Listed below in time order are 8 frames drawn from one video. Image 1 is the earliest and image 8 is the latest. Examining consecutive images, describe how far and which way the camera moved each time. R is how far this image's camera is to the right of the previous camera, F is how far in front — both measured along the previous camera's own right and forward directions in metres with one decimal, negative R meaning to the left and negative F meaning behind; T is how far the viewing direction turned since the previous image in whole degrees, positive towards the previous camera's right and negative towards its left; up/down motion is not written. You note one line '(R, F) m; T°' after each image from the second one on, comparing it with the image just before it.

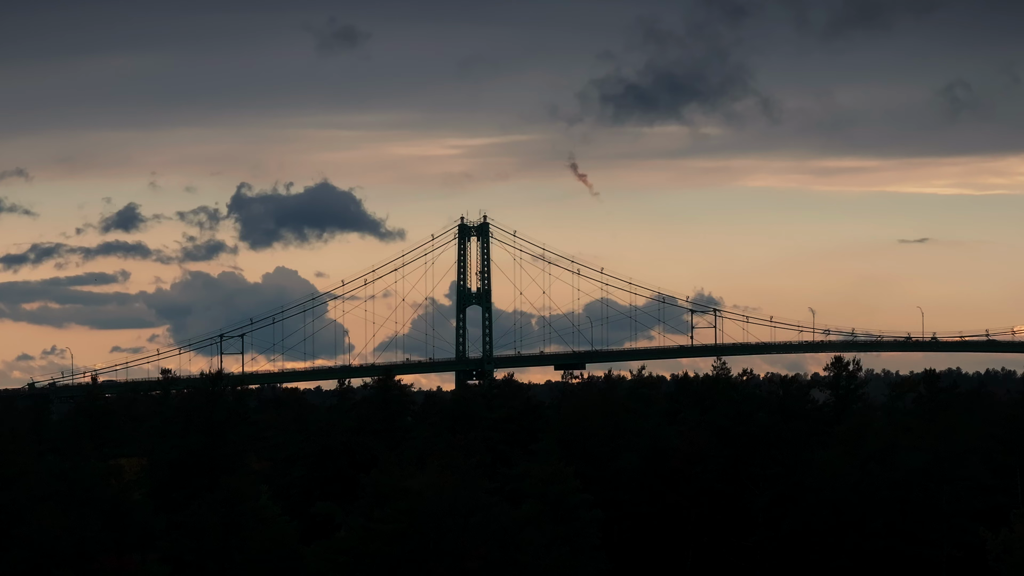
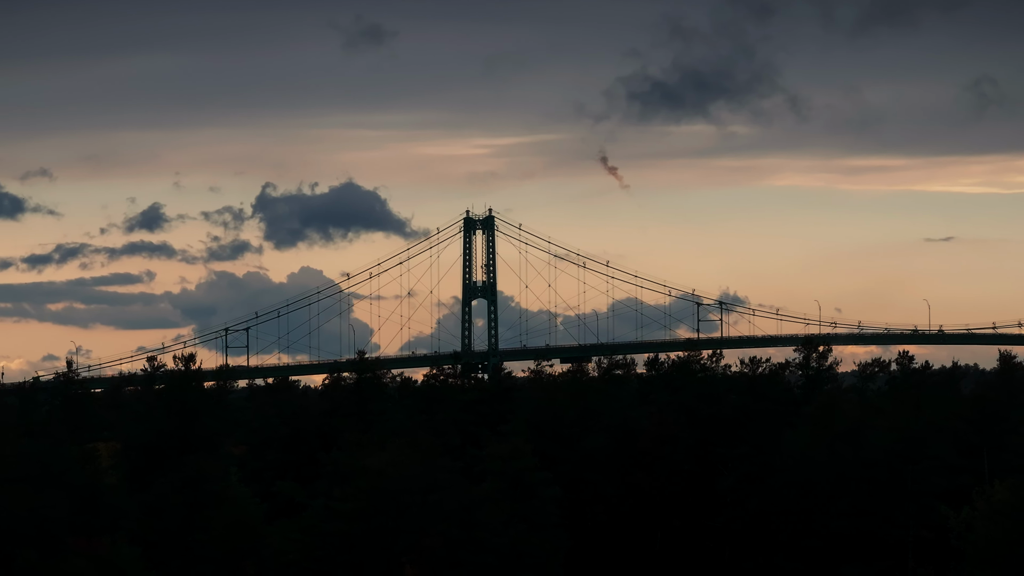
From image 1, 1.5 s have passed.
(+1.9, -0.1) m; 0°
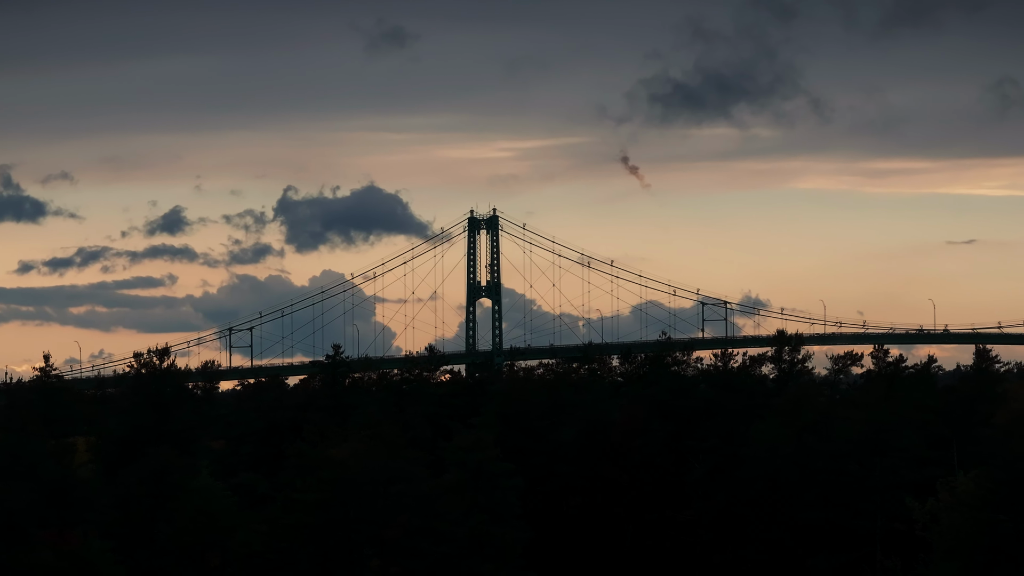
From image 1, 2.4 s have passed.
(+1.7, -0.1) m; 0°
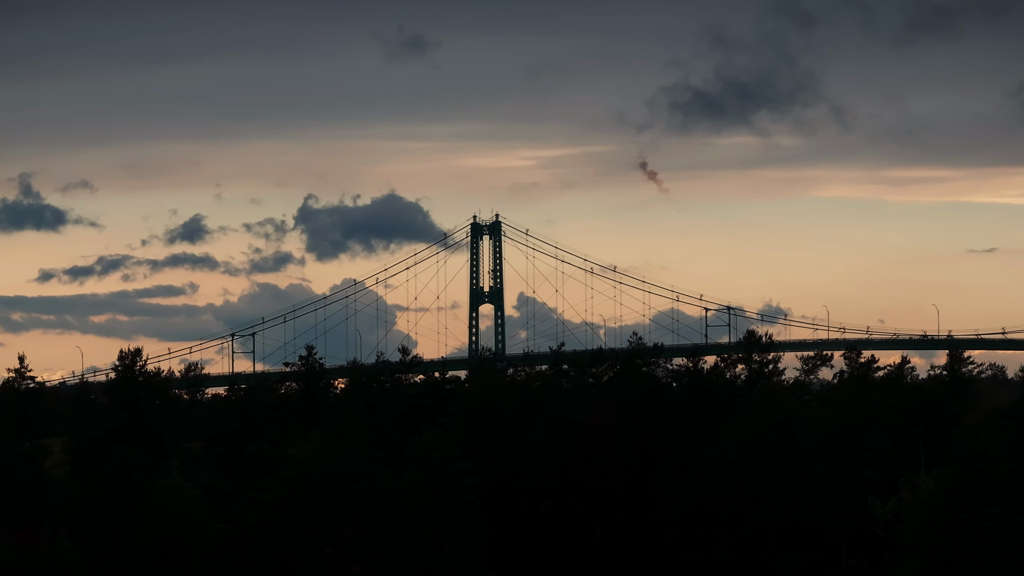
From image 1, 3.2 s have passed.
(+1.8, -0.1) m; 0°
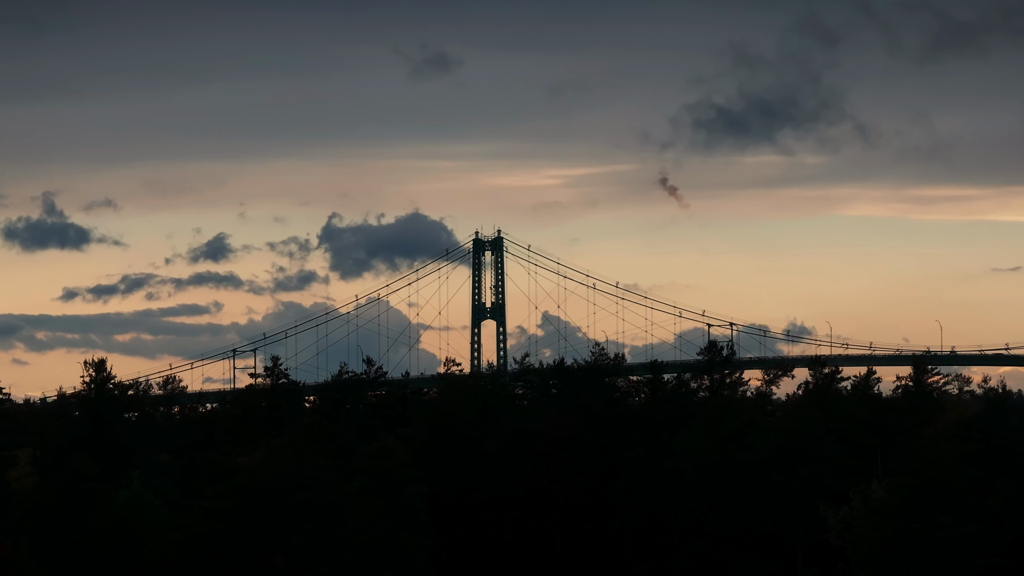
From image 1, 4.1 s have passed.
(+2.2, -0.2) m; 0°
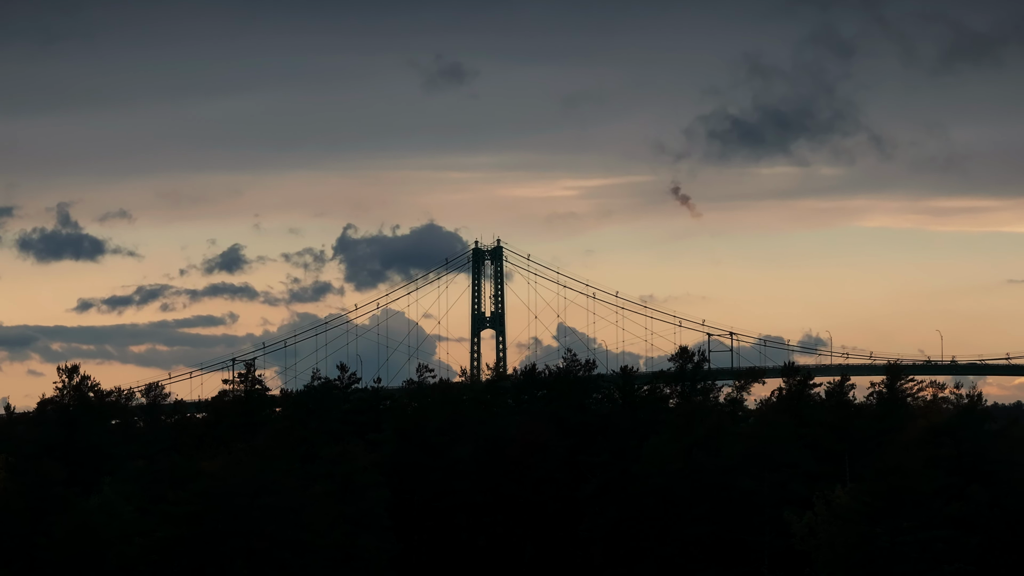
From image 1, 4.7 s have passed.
(+1.5, -0.1) m; 0°
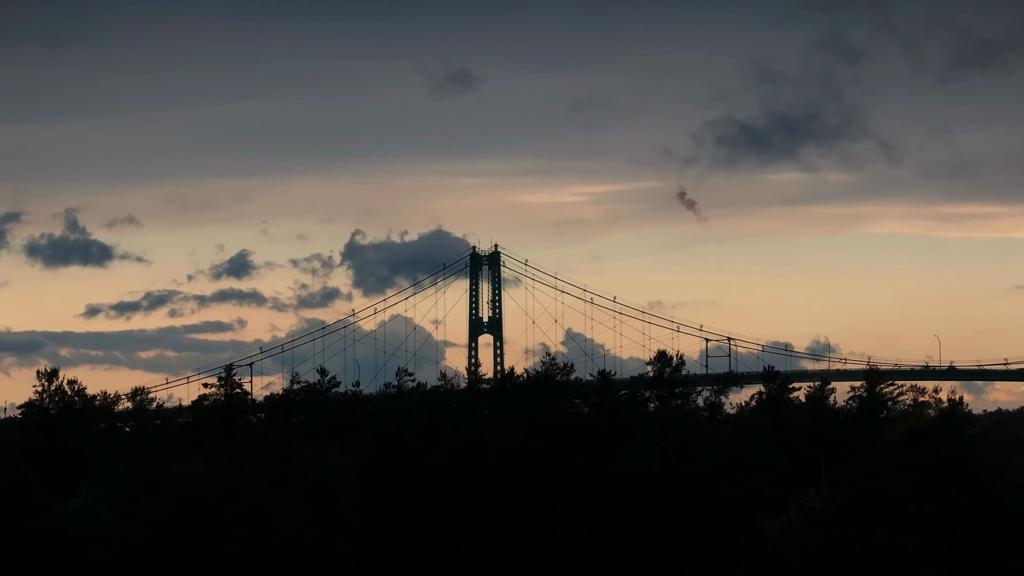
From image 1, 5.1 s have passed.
(+1.0, -0.1) m; 0°
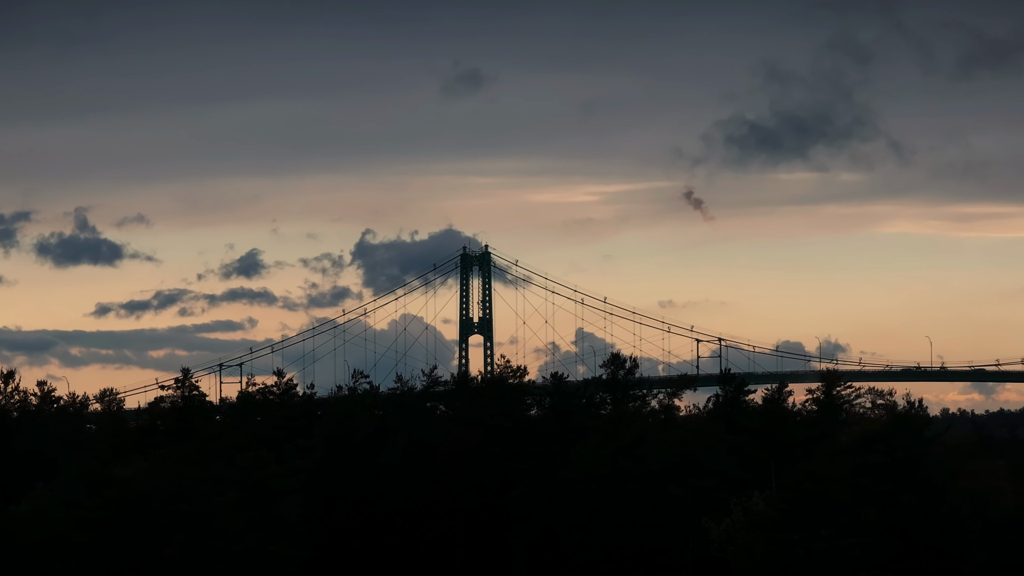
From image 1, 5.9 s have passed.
(+1.9, -0.1) m; +1°
